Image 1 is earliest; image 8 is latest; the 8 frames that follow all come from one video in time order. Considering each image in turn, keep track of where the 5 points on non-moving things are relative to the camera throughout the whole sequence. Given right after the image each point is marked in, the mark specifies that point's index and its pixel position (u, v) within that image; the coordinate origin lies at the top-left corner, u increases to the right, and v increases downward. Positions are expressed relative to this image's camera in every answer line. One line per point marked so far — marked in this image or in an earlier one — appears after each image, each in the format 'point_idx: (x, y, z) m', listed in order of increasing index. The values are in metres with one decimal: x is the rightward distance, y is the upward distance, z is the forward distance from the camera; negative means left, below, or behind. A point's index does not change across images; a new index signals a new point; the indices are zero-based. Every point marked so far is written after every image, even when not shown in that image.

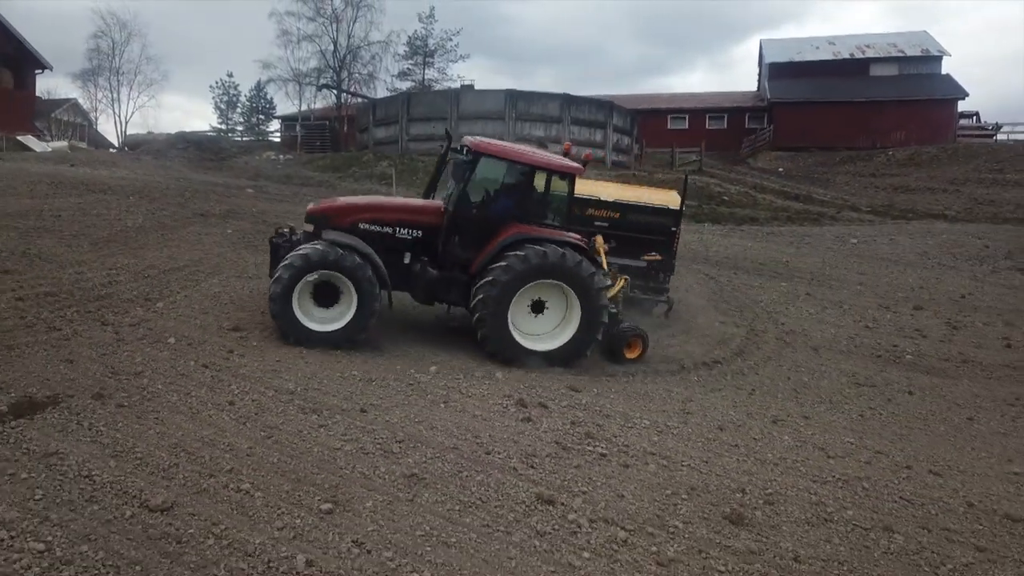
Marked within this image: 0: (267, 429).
0: (-1.3, -0.8, +4.4) m
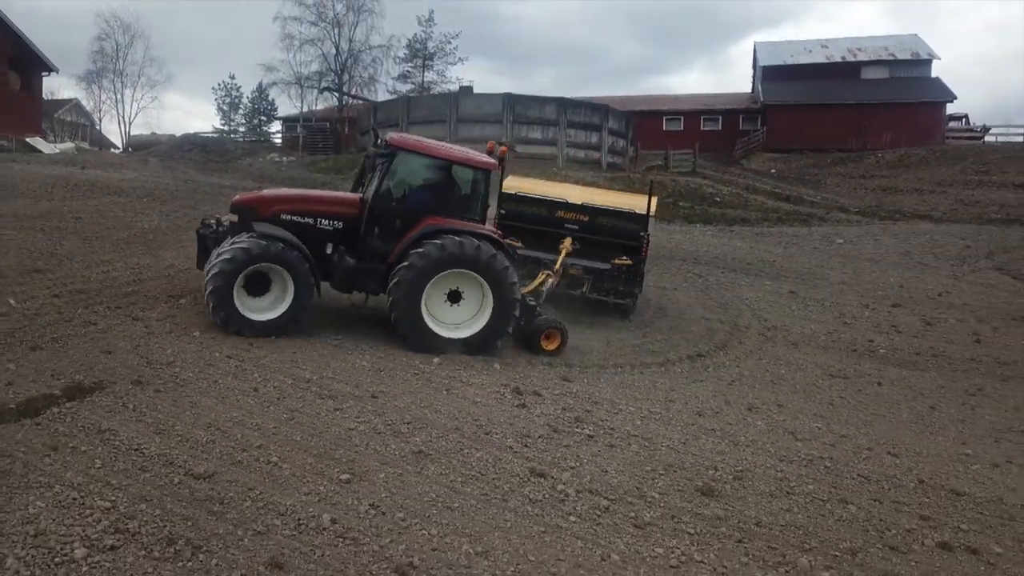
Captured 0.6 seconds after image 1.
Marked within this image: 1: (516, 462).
0: (-1.4, -0.8, +5.0) m
1: (0.0, -1.0, +4.8) m
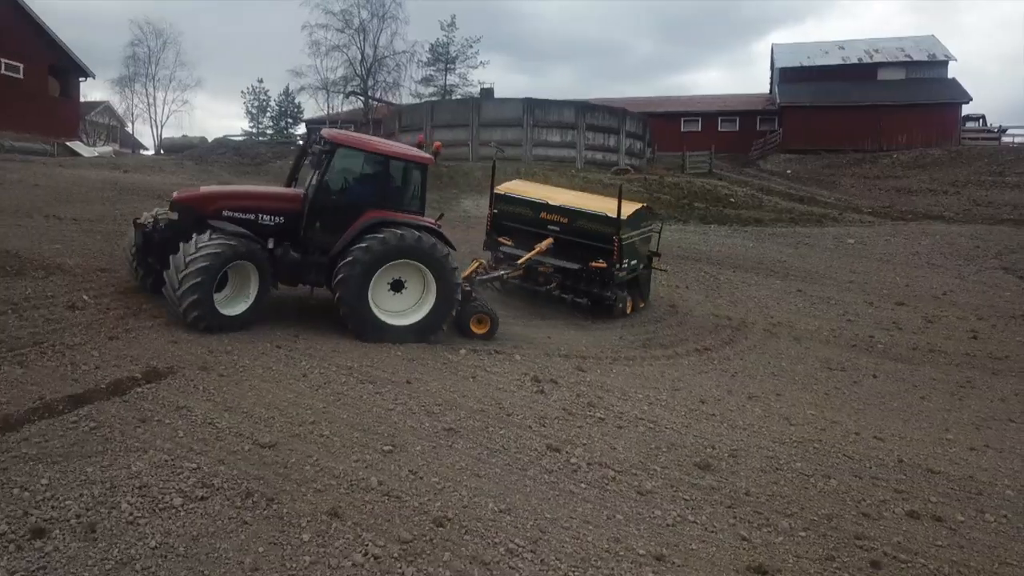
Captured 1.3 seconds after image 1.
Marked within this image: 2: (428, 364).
0: (-1.2, -0.8, +5.6) m
1: (+0.2, -1.0, +5.4) m
2: (-0.7, -0.7, +6.7) m
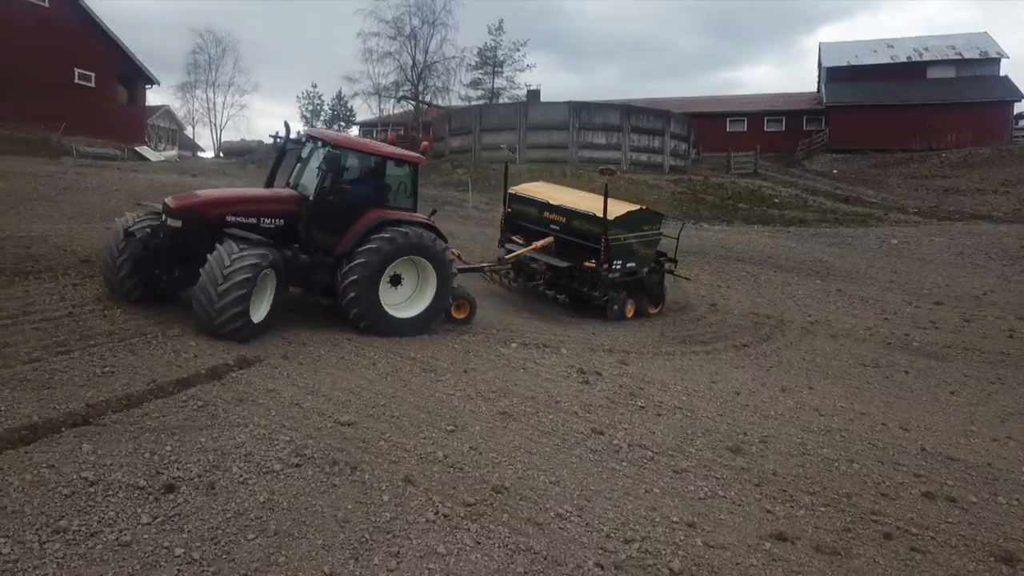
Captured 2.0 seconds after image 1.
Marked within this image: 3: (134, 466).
0: (-0.9, -0.7, +6.3) m
1: (+0.5, -1.0, +6.0) m
2: (-0.3, -0.6, +7.3) m
3: (-2.0, -0.9, +4.2) m
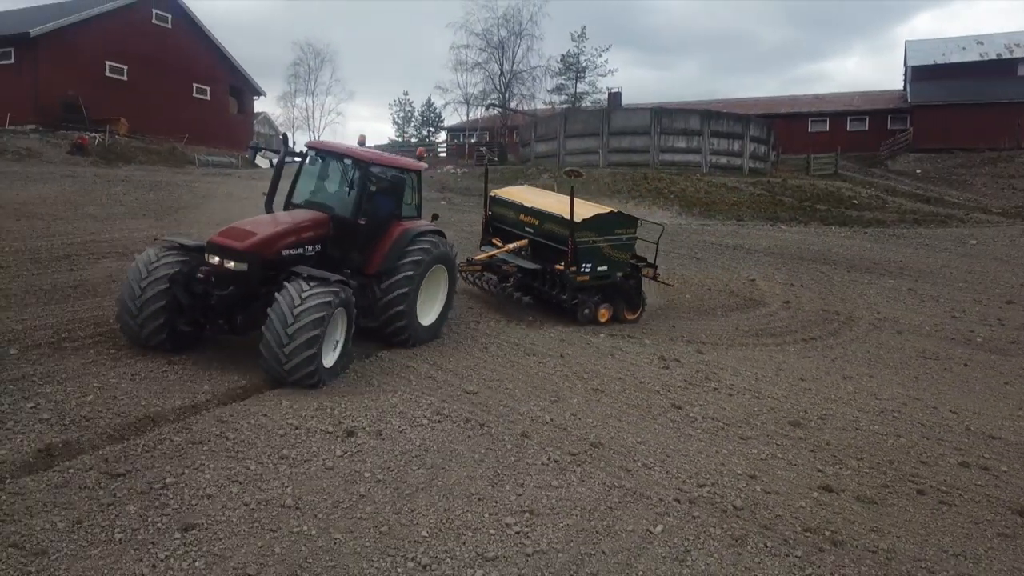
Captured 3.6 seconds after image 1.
0: (0.0, -0.7, +7.6) m
1: (+1.3, -1.0, +7.1) m
2: (+0.7, -0.6, +8.5) m
3: (-1.3, -0.9, +5.6) m
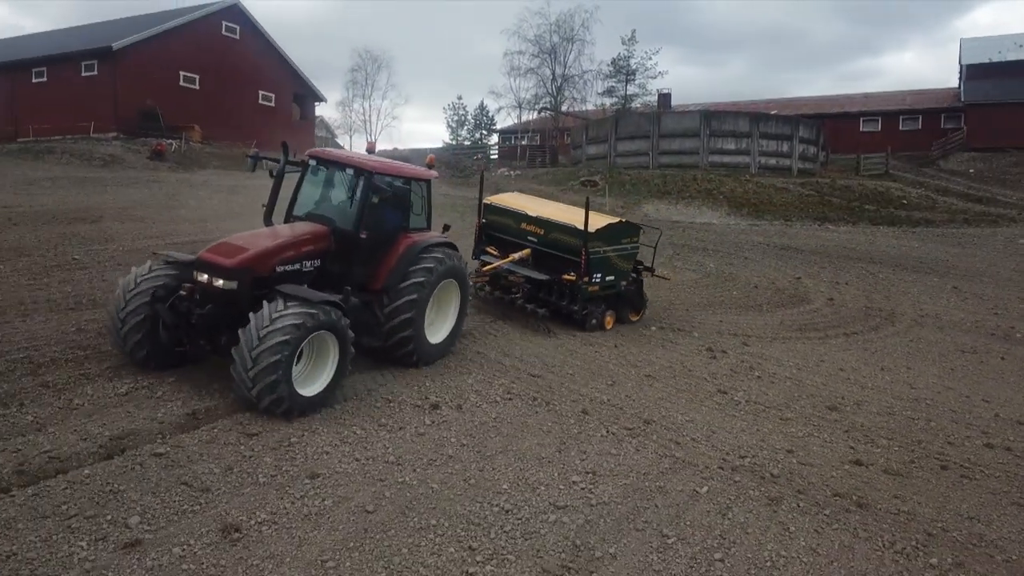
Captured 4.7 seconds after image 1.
0: (+0.6, -0.7, +8.3) m
1: (+1.9, -0.9, +7.8) m
2: (+1.4, -0.6, +9.3) m
3: (-0.8, -0.9, +6.4) m
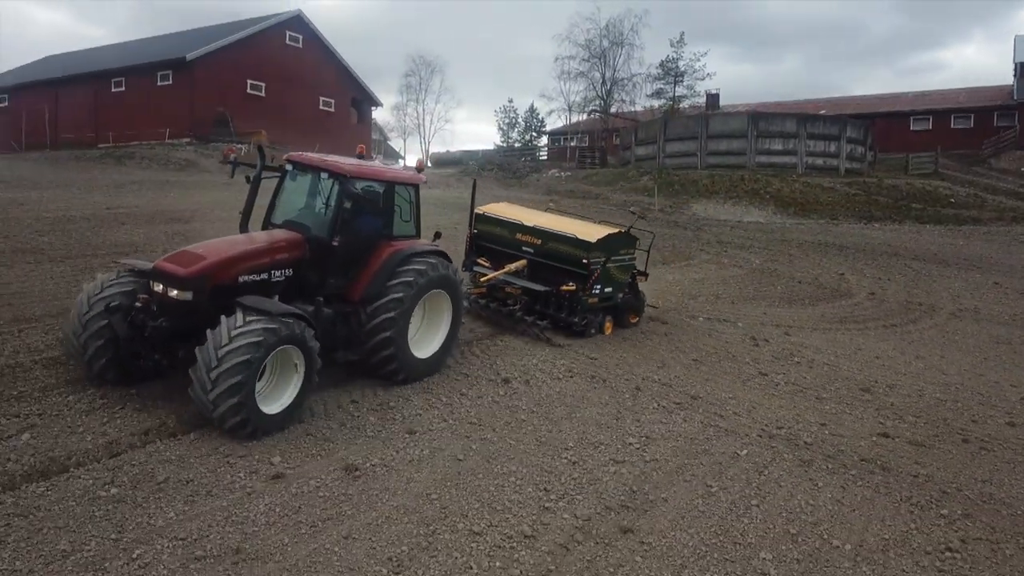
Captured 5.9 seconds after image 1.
0: (+1.3, -0.6, +9.2) m
1: (+2.5, -0.9, +8.6) m
2: (+2.1, -0.5, +10.1) m
3: (-0.3, -0.8, +7.4) m
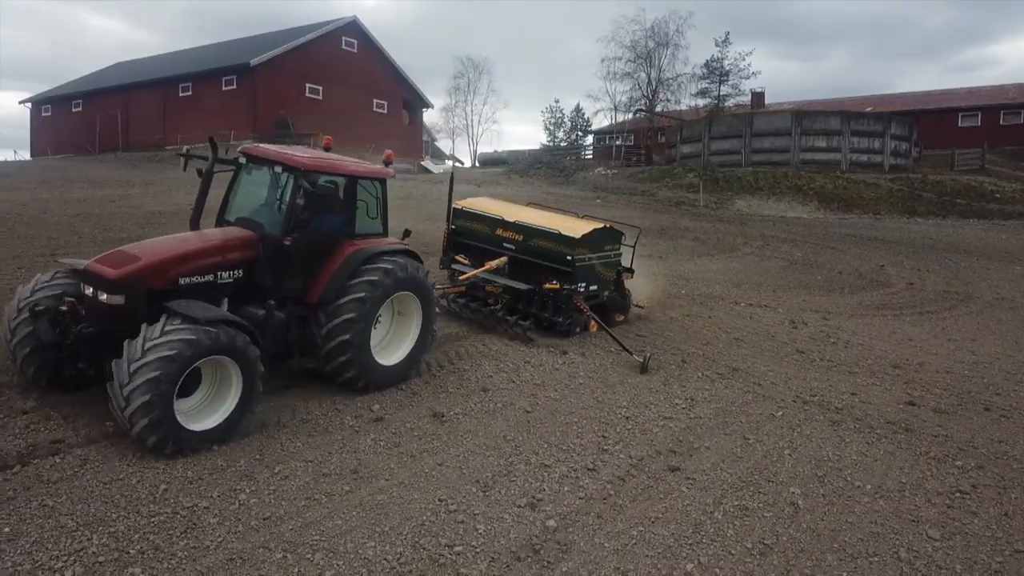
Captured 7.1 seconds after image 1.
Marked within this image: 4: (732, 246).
0: (+2.0, -0.4, +10.0) m
1: (+3.2, -0.7, +9.3) m
2: (+2.8, -0.3, +10.8) m
3: (+0.3, -0.6, +8.2) m
4: (+4.5, +0.9, +16.6) m
